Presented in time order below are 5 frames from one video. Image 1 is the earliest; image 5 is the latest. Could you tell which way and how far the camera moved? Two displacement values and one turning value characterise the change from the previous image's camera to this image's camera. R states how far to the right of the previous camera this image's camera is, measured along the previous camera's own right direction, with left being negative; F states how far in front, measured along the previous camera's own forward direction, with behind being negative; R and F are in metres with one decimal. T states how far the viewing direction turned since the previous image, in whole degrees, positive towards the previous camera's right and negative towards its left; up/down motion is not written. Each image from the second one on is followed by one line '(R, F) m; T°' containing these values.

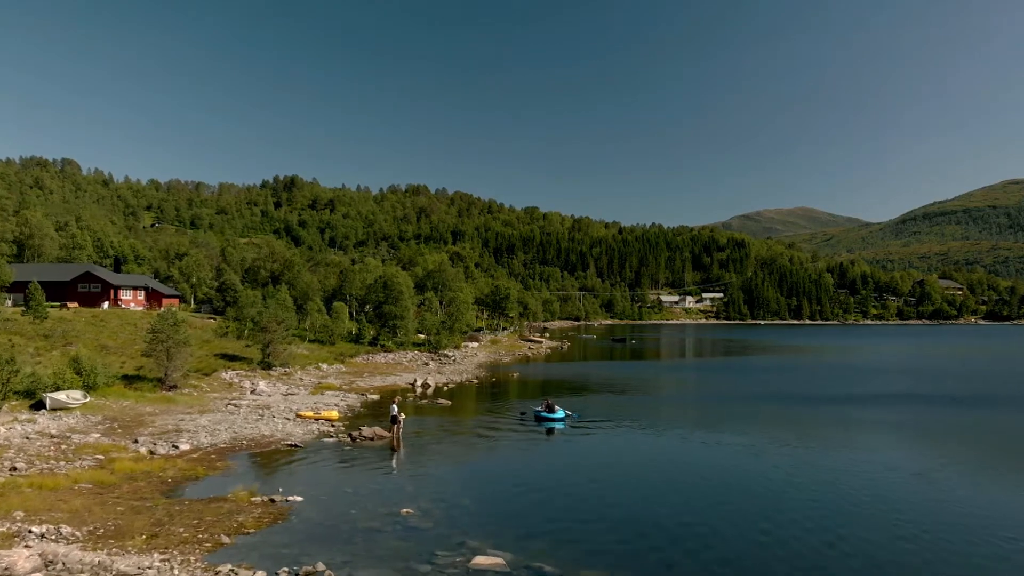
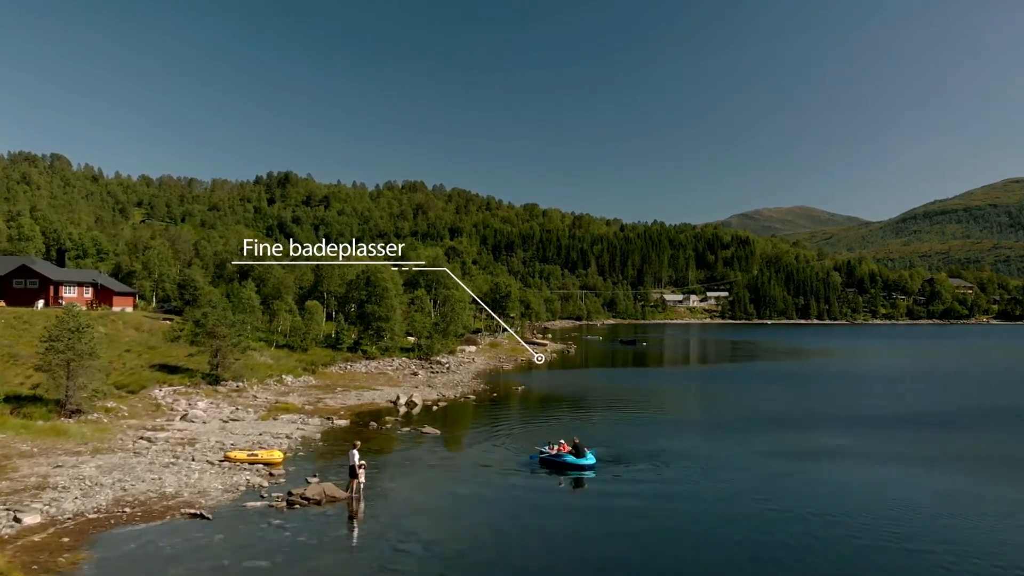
(-0.5, +12.0) m; 0°
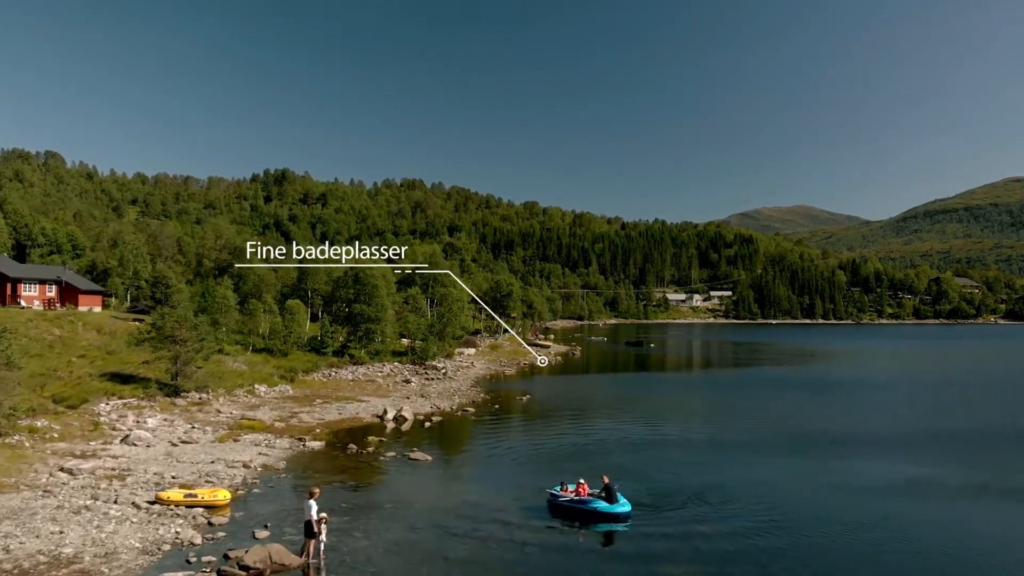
(-0.4, +6.8) m; 0°
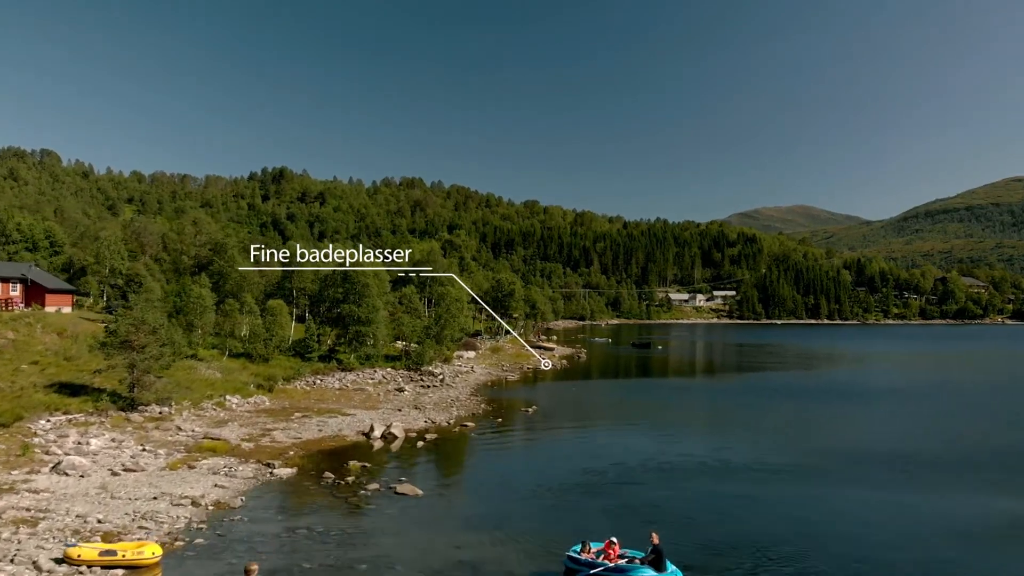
(-0.4, +5.8) m; 0°
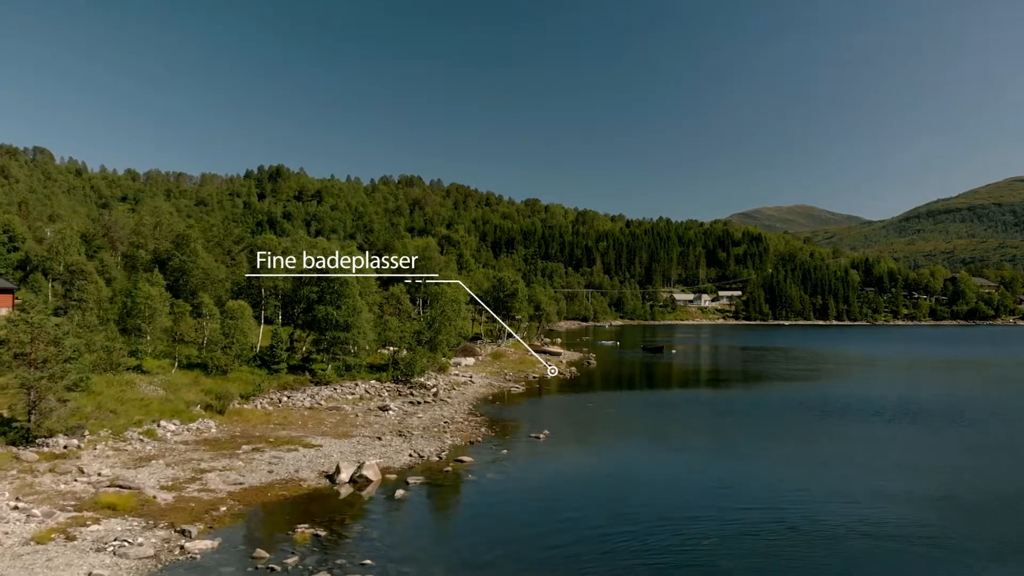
(-0.4, +9.0) m; 0°
